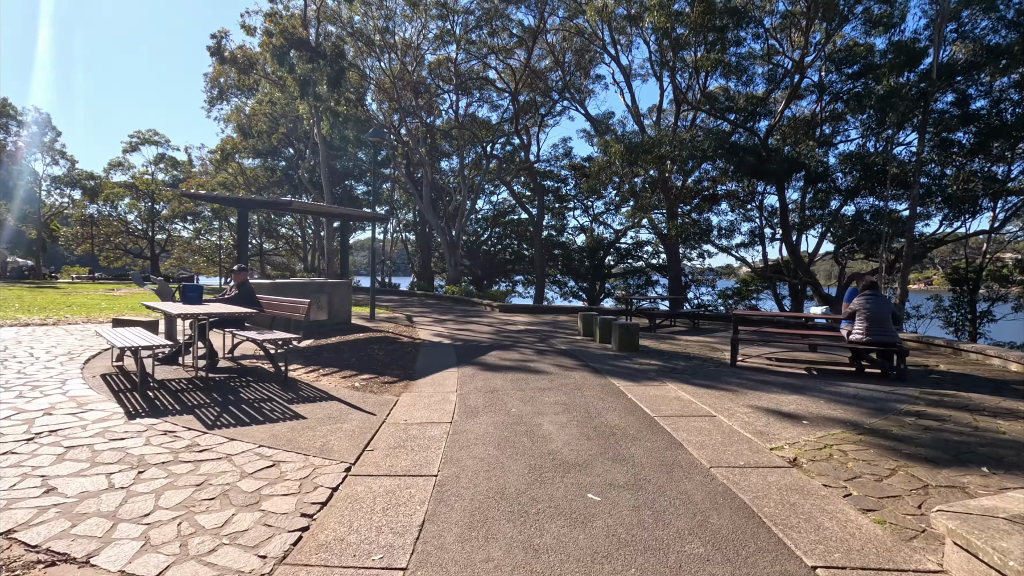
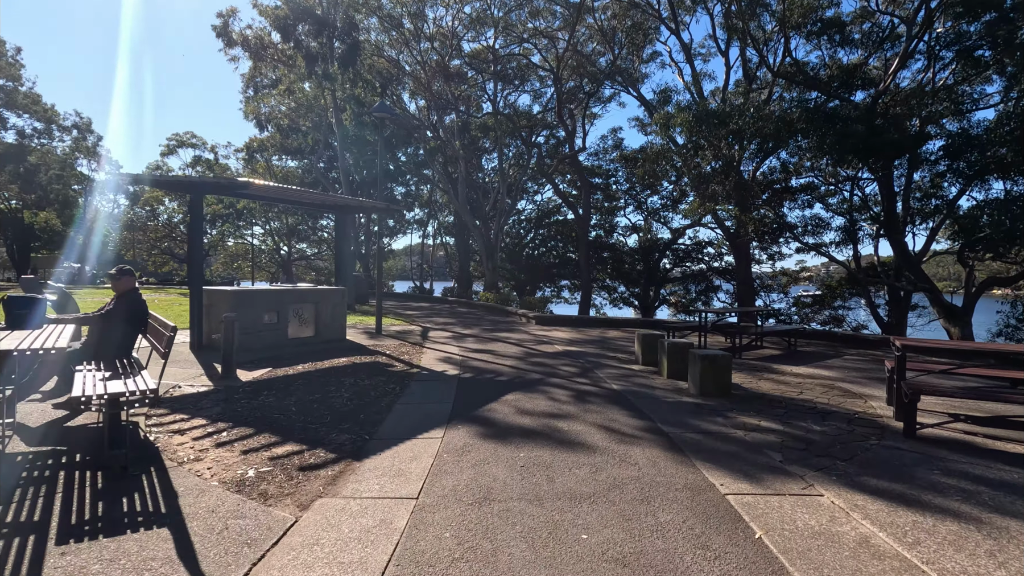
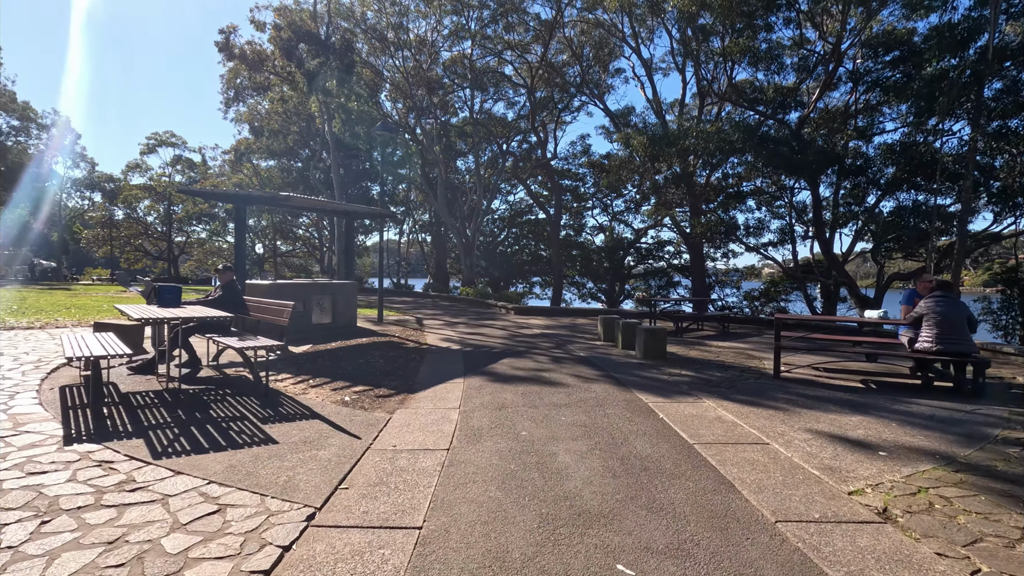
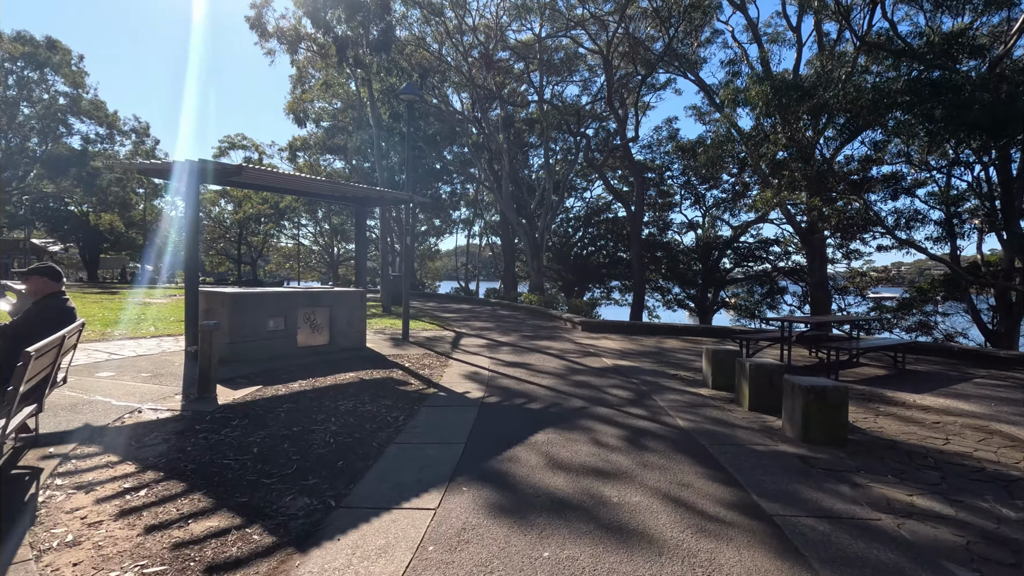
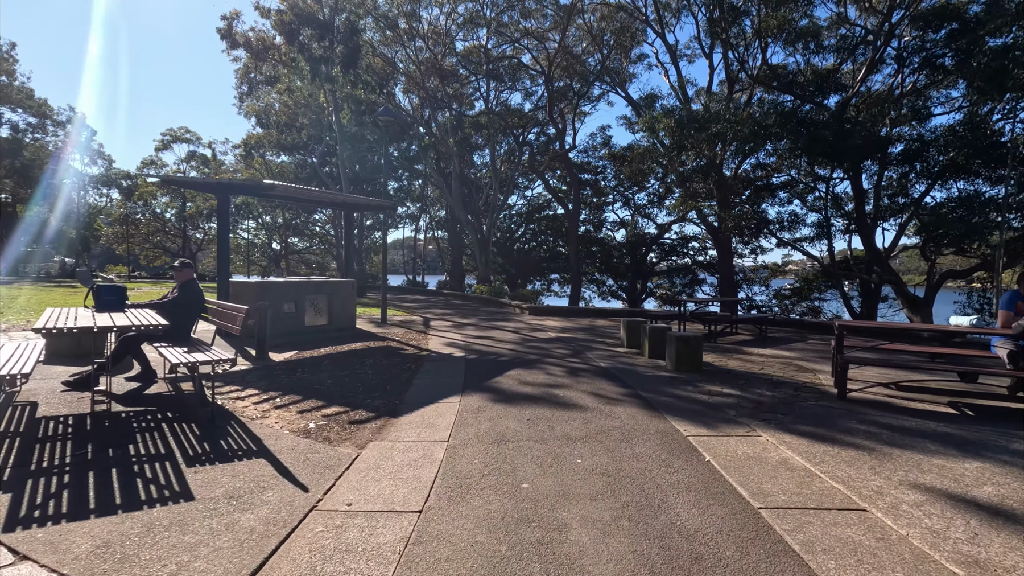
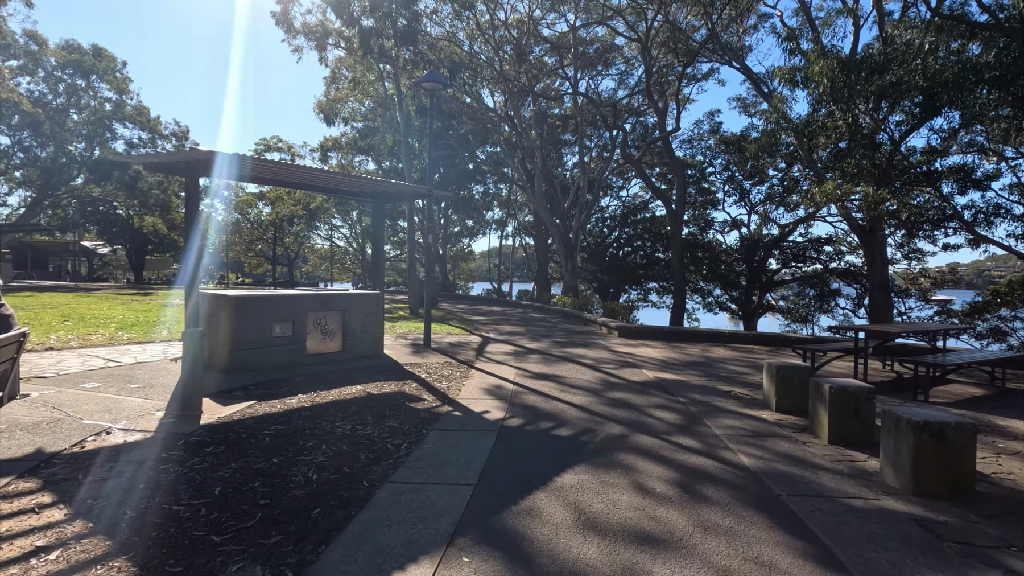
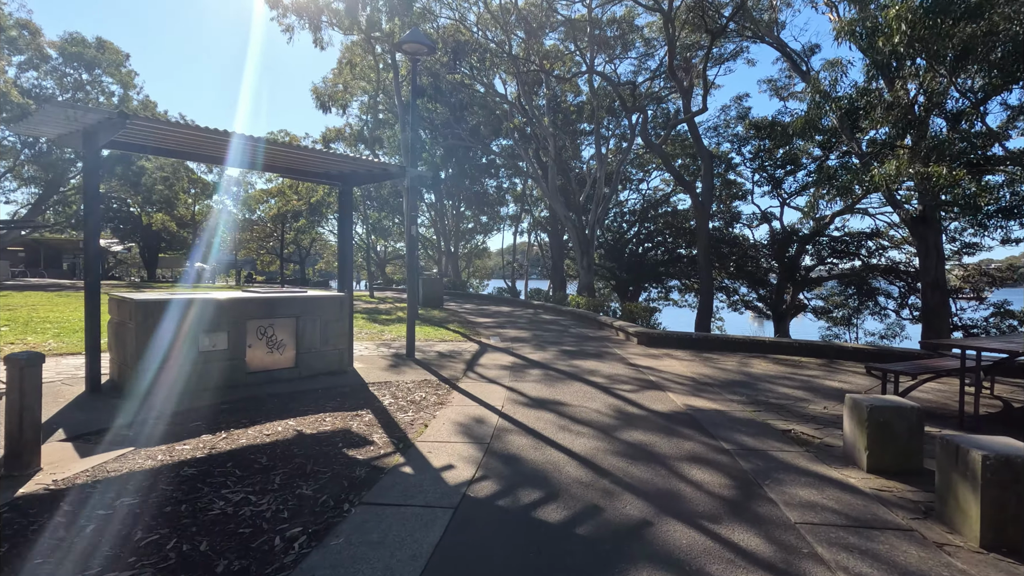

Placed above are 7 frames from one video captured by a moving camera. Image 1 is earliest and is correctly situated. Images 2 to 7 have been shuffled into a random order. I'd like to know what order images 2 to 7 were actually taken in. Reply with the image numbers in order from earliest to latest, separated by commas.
3, 5, 2, 4, 6, 7
